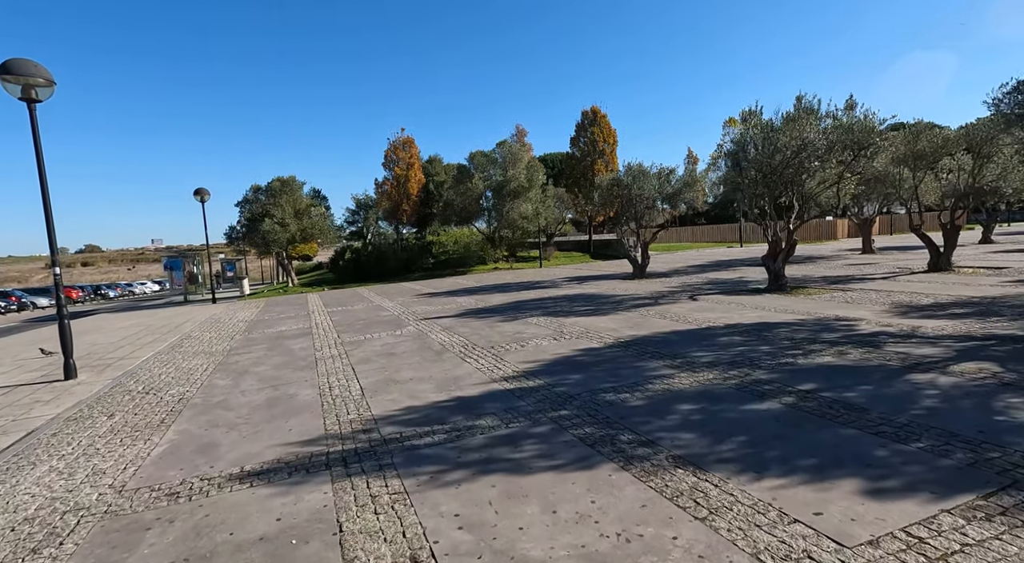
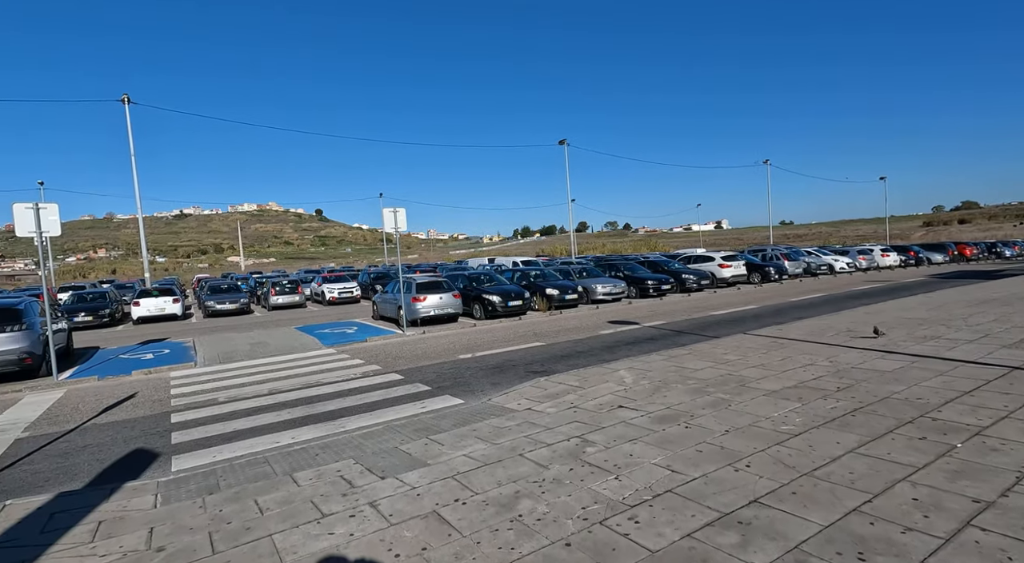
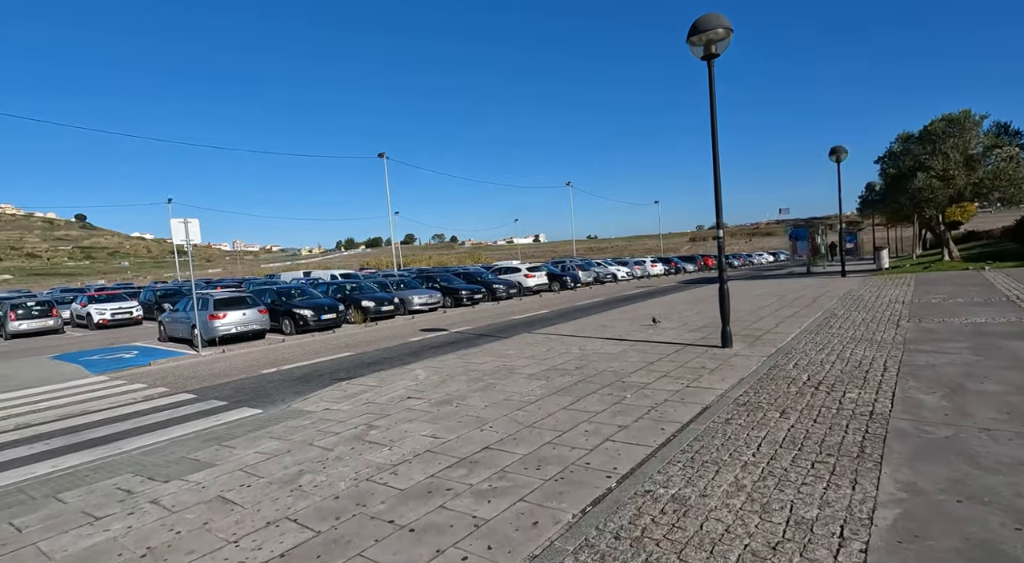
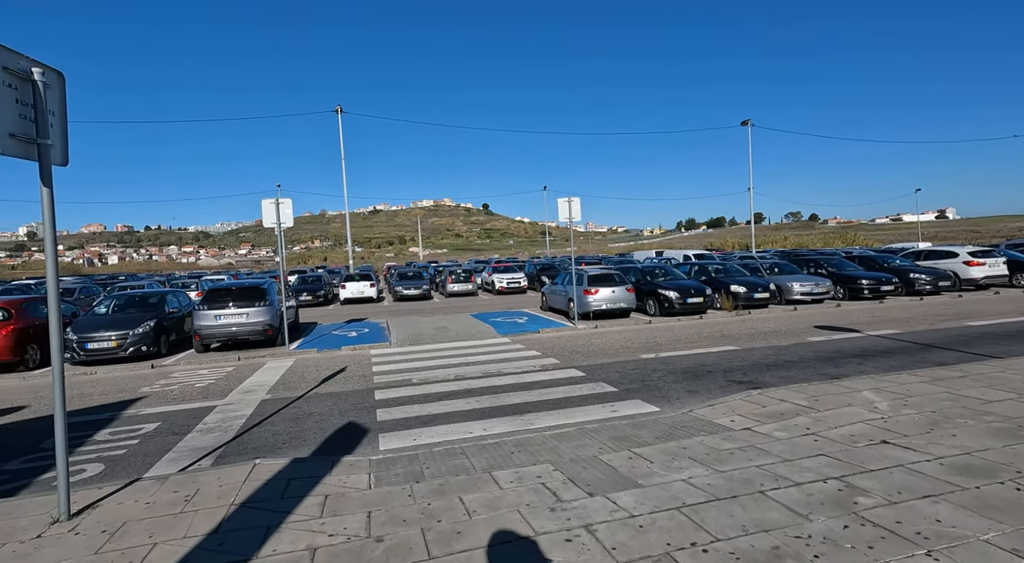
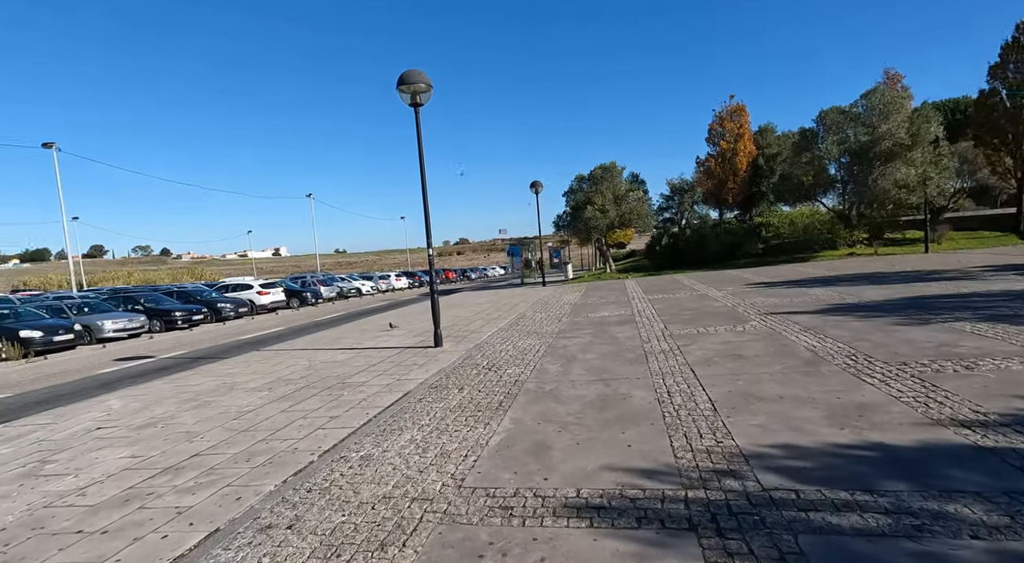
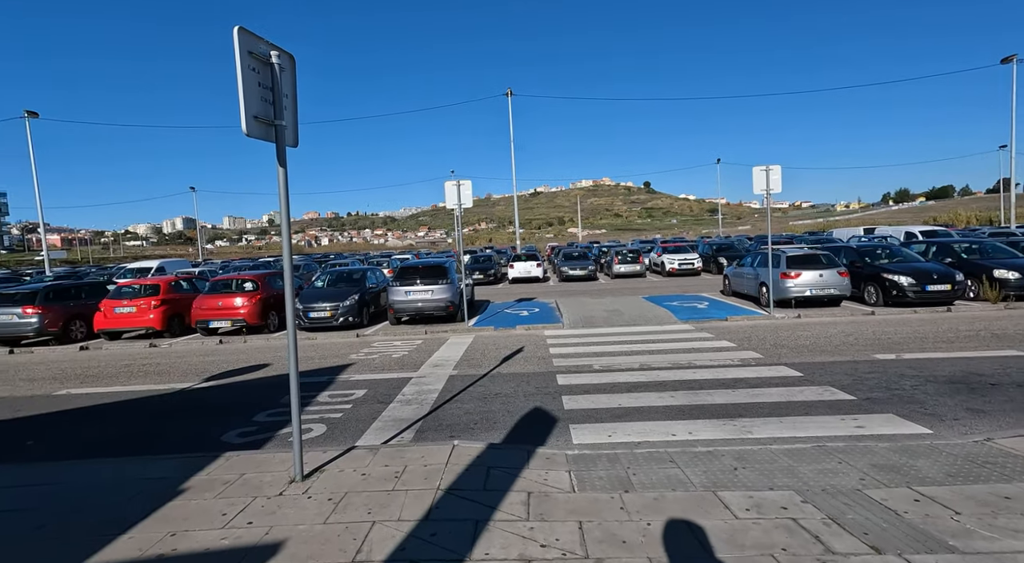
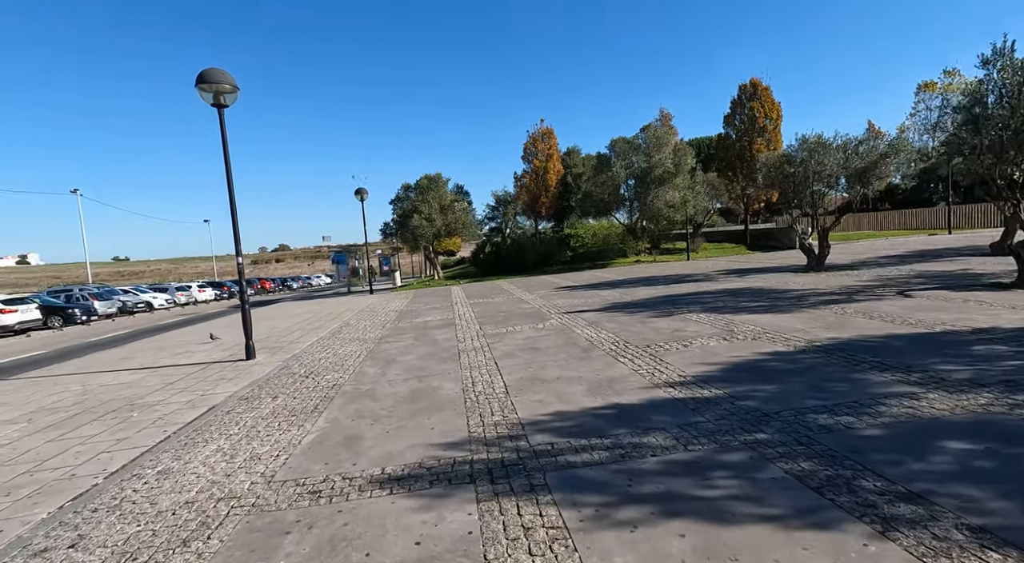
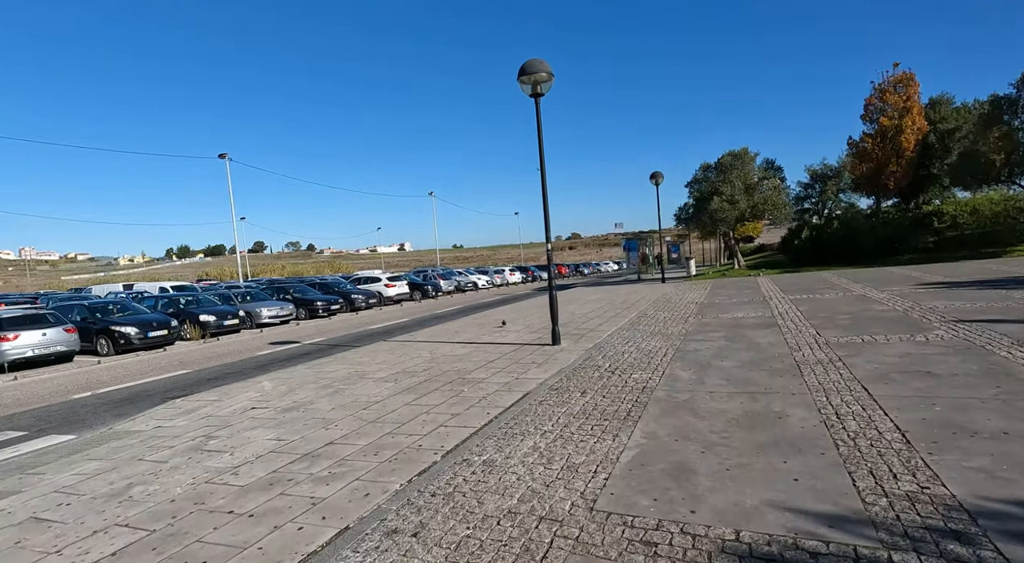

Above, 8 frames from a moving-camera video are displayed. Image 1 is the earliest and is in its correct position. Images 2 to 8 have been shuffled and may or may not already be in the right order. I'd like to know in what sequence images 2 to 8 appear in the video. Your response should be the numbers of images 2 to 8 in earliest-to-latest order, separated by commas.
7, 5, 8, 3, 2, 4, 6
